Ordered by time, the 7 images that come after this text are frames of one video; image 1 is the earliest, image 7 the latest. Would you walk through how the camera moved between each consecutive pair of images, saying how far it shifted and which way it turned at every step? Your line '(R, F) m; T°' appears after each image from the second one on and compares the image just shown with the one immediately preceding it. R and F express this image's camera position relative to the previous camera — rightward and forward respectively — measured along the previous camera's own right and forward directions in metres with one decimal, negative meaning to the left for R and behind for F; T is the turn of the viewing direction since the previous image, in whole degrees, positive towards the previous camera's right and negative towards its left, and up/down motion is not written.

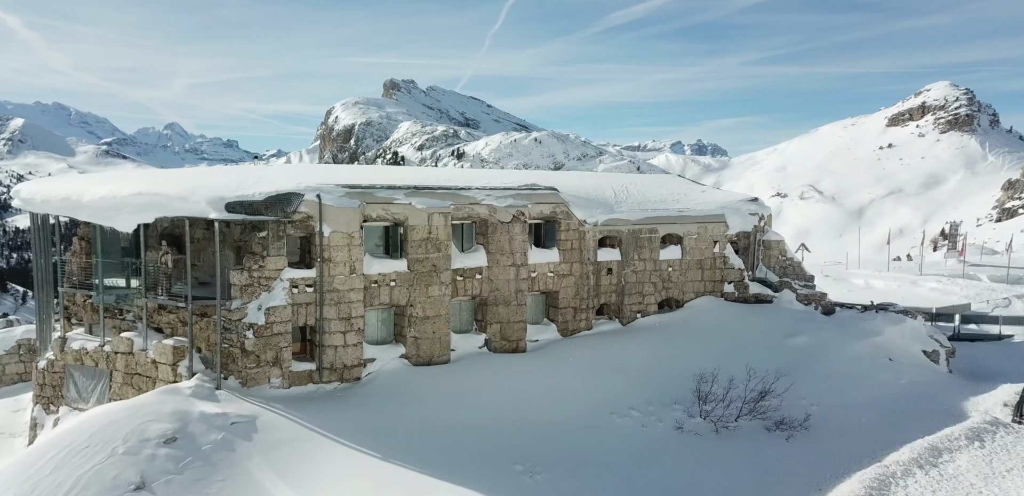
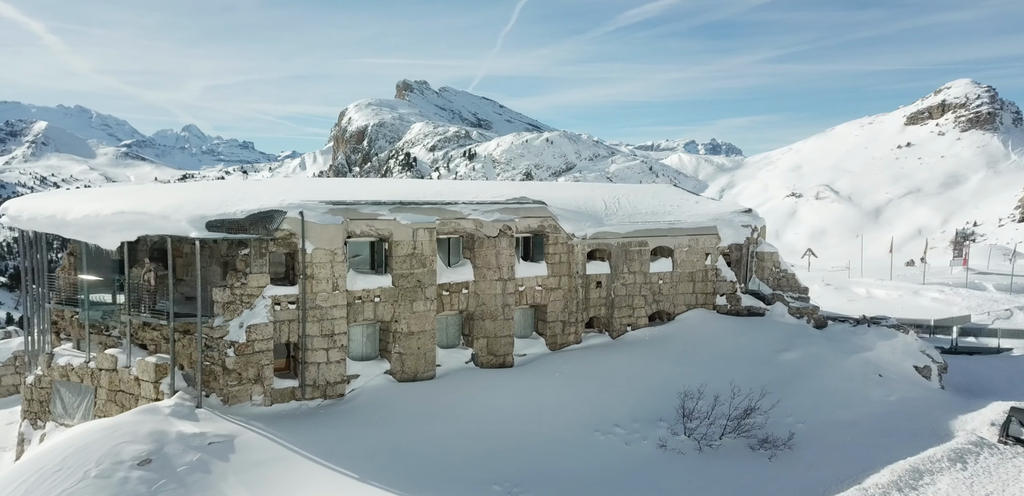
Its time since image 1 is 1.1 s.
(+1.0, +0.1) m; -1°
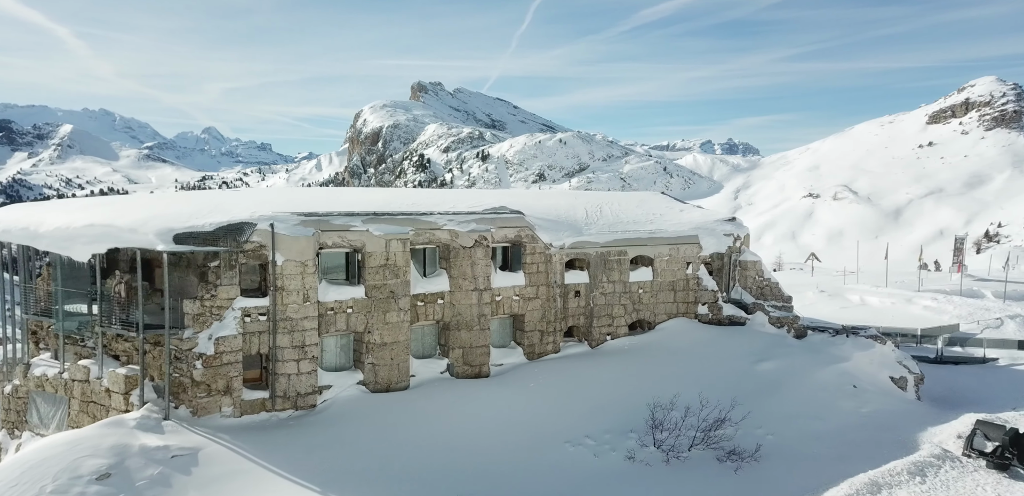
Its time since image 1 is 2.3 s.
(+1.4, 0.0) m; -2°
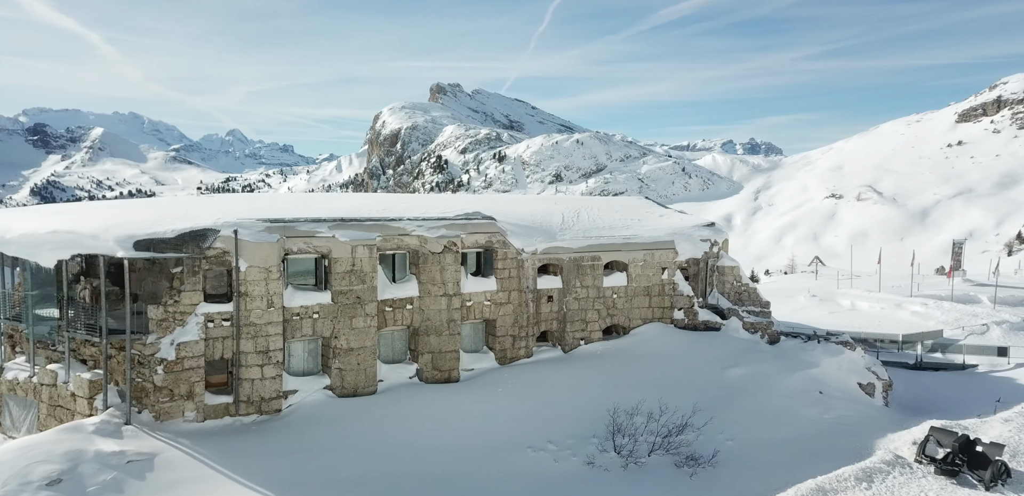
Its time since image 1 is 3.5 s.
(+1.8, 0.0) m; -2°
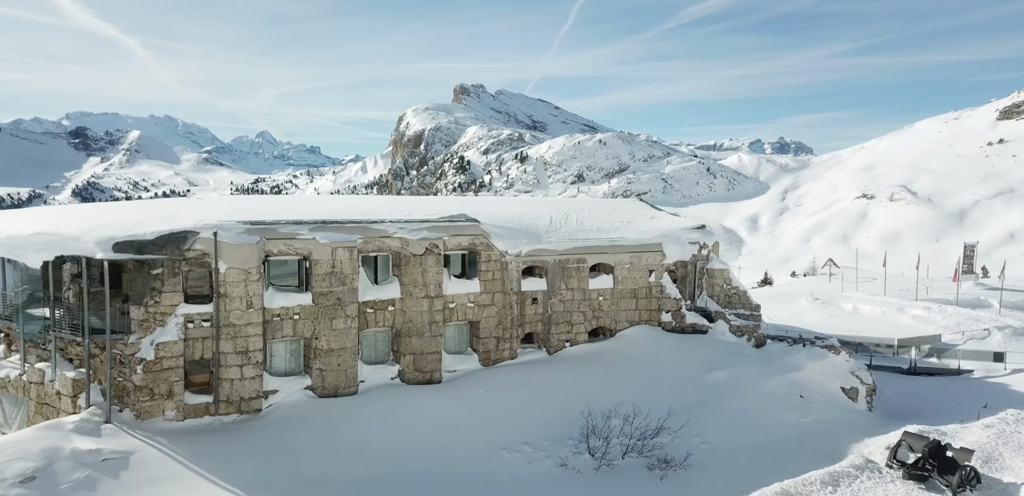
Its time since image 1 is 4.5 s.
(+1.6, 0.0) m; -2°
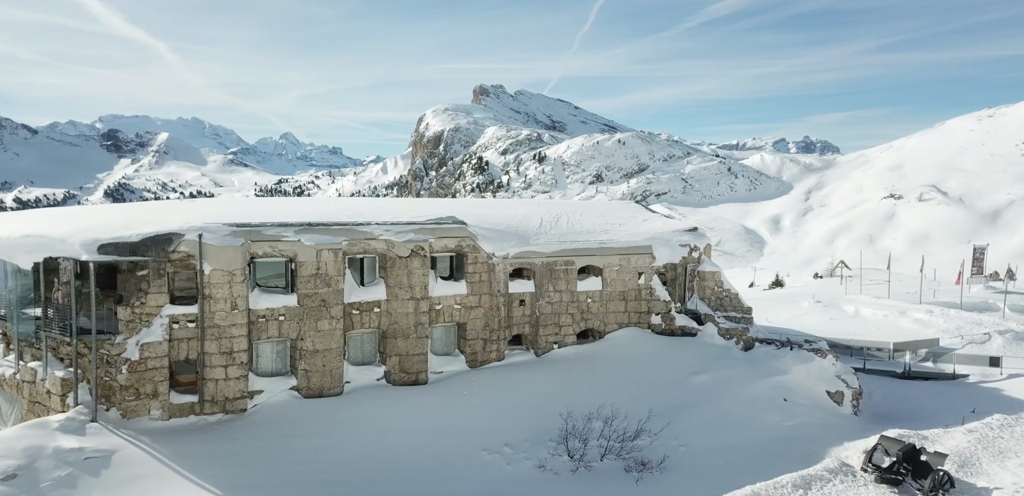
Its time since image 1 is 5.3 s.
(+1.3, 0.0) m; -2°
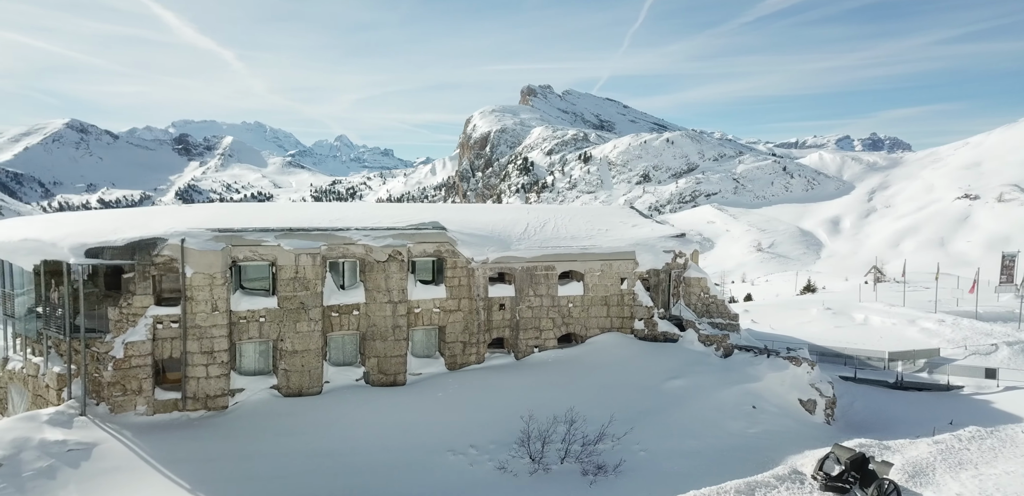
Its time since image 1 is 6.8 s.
(+2.7, -0.2) m; -5°
